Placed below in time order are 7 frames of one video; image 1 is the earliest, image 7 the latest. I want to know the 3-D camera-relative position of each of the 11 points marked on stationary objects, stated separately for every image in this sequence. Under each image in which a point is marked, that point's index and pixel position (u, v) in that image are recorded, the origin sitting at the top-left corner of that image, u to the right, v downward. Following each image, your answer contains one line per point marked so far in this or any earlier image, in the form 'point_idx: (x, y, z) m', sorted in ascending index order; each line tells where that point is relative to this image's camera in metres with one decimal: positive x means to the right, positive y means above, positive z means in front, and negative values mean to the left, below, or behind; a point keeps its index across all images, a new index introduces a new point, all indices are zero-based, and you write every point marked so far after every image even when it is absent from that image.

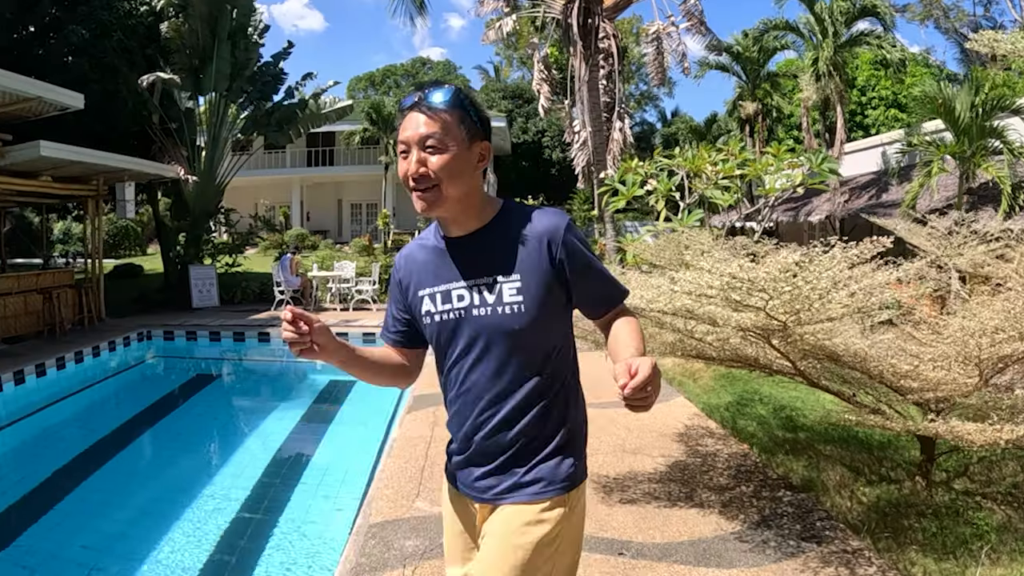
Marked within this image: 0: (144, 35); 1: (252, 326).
0: (-7.1, +4.9, +13.2) m
1: (-4.3, -0.6, +11.8) m
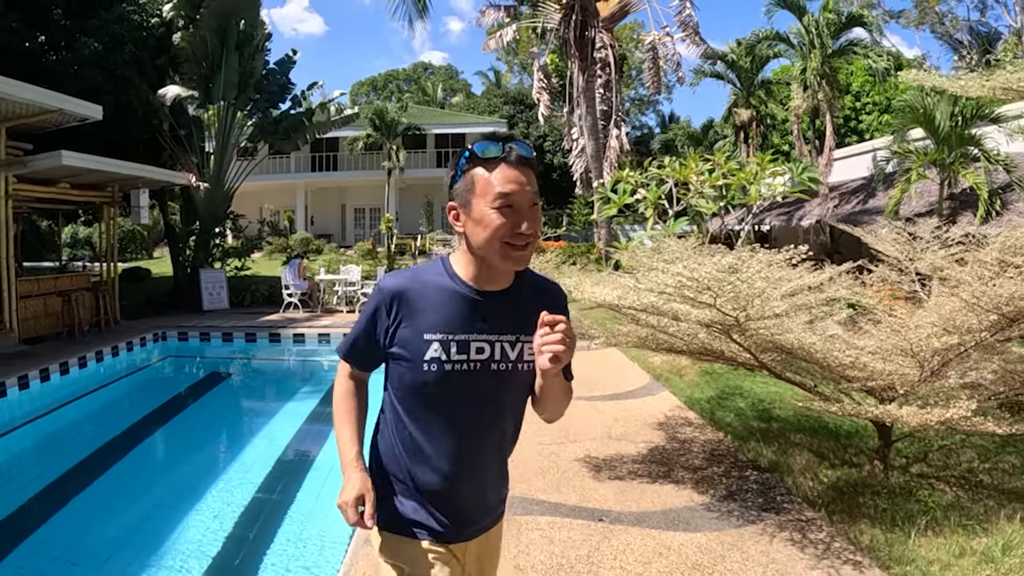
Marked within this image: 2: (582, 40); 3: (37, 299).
0: (-7.1, +4.8, +13.7) m
1: (-4.3, -0.7, +12.2) m
2: (+1.1, +3.9, +10.8) m
3: (-7.0, -0.2, +10.2) m
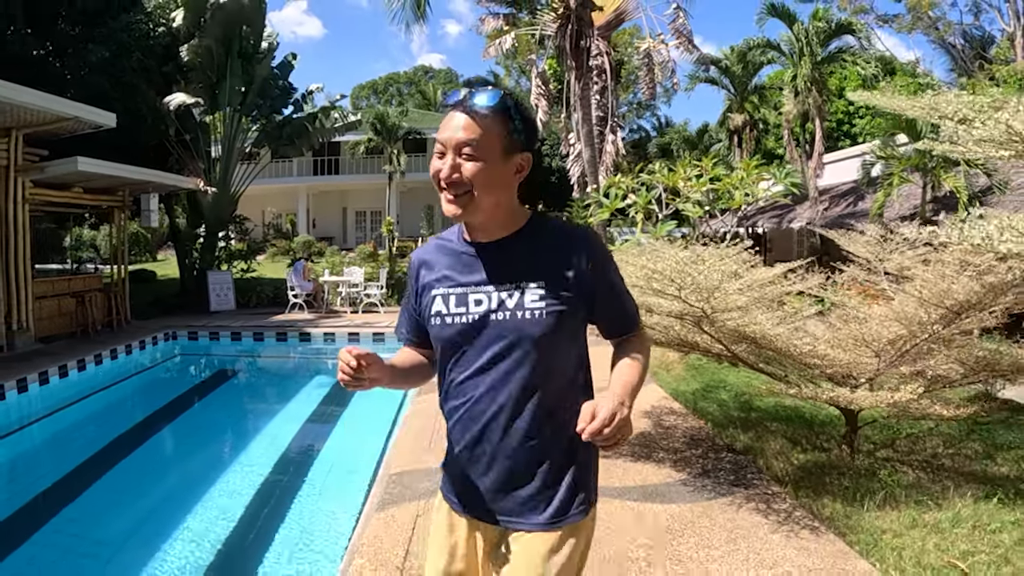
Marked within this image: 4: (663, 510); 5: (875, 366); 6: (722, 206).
0: (-7.1, +4.8, +14.0) m
1: (-4.4, -0.7, +12.5) m
2: (+1.1, +3.9, +11.1) m
3: (-7.0, -0.2, +10.5) m
4: (+0.7, -1.0, +3.1) m
5: (+1.9, -0.4, +3.6) m
6: (+2.5, +1.0, +8.1) m
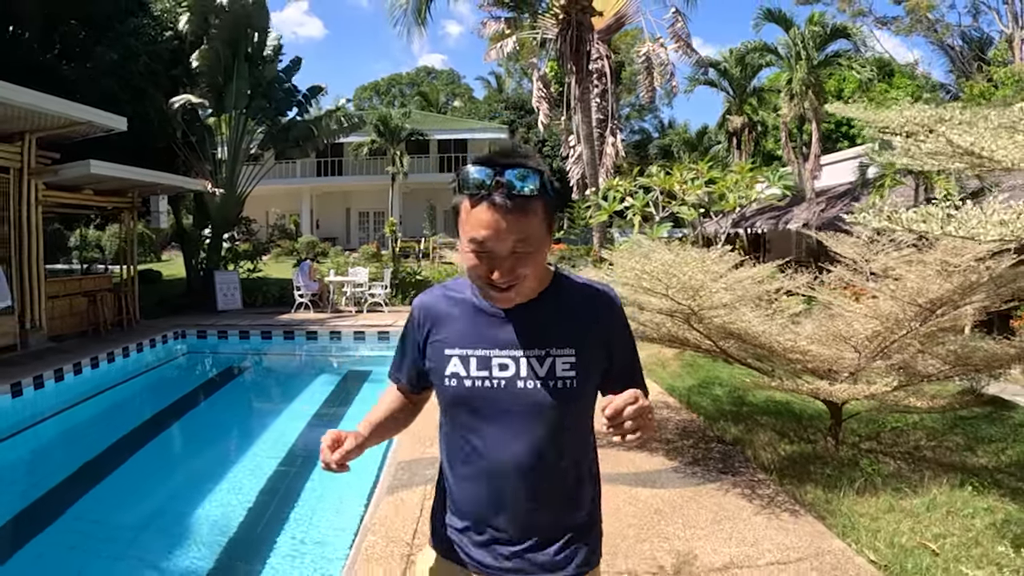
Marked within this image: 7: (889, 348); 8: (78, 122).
0: (-7.1, +4.8, +14.3) m
1: (-4.3, -0.7, +12.8) m
2: (+1.1, +3.9, +11.4) m
3: (-7.0, -0.2, +10.8) m
4: (+0.7, -1.0, +3.4) m
5: (+1.9, -0.4, +3.9) m
6: (+2.5, +1.0, +8.4) m
7: (+2.1, -0.3, +3.8) m
8: (-6.0, +2.3, +9.4) m
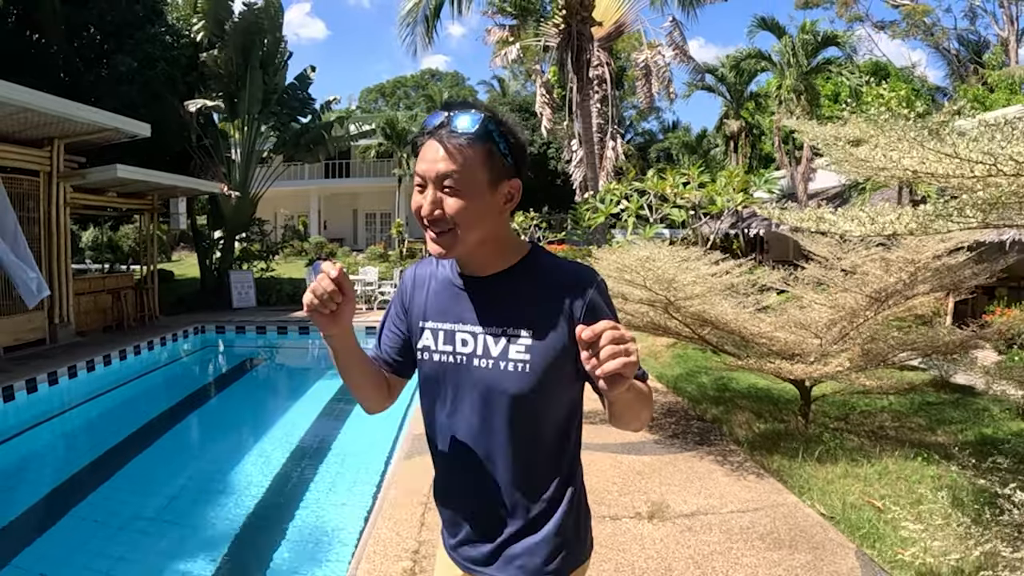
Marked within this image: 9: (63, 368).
0: (-7.0, +4.8, +14.8) m
1: (-4.3, -0.7, +13.3) m
2: (+1.2, +3.9, +11.9) m
3: (-7.0, -0.1, +11.3) m
4: (+0.7, -1.0, +3.9) m
5: (+1.9, -0.4, +4.3) m
6: (+2.5, +1.0, +8.8) m
7: (+2.1, -0.3, +4.3) m
8: (-5.9, +2.3, +10.0) m
9: (-6.1, -1.1, +9.4) m
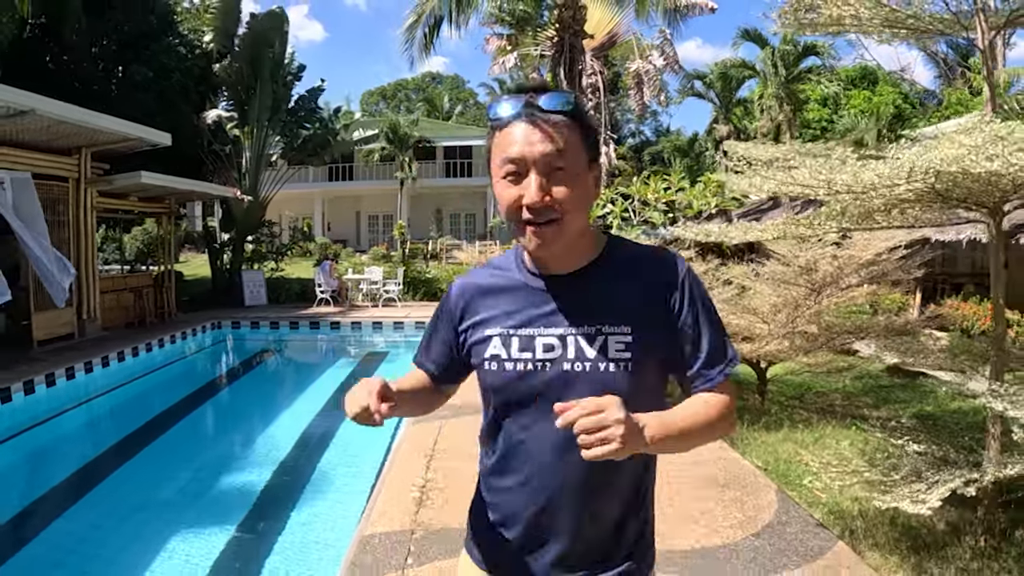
0: (-7.1, +4.8, +15.5) m
1: (-4.3, -0.6, +14.0) m
2: (+1.1, +4.0, +12.6) m
3: (-7.0, -0.1, +12.0) m
4: (+0.6, -0.9, +4.6) m
5: (+1.9, -0.3, +5.1) m
6: (+2.5, +1.1, +9.6) m
7: (+2.0, -0.2, +5.0) m
8: (-6.0, +2.3, +10.7) m
9: (-6.1, -1.0, +10.1) m
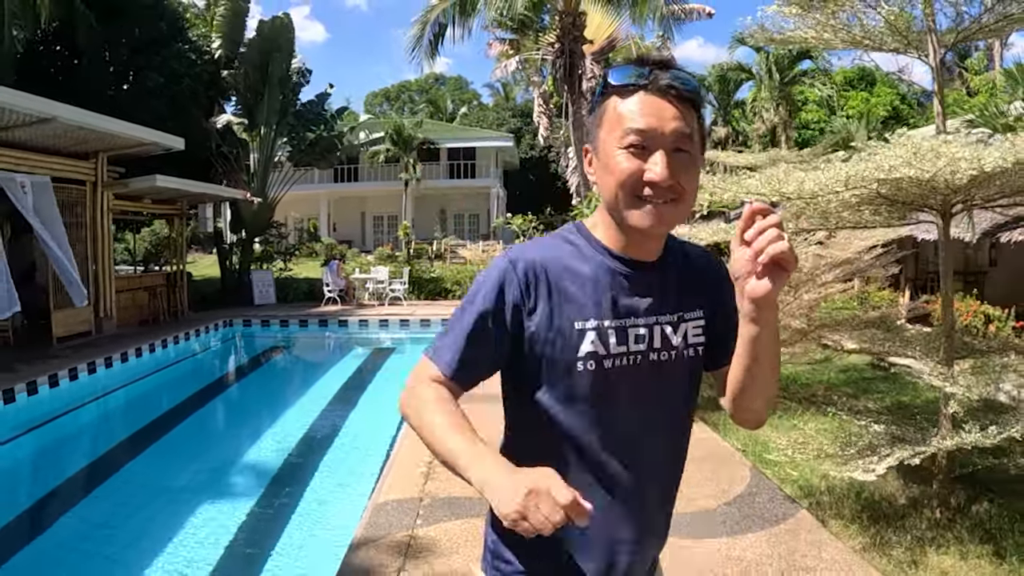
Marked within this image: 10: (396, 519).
0: (-7.1, +4.9, +15.9) m
1: (-4.3, -0.6, +14.4) m
2: (+1.1, +4.0, +12.9) m
3: (-7.0, -0.1, +12.4) m
4: (+0.6, -0.9, +4.9) m
5: (+1.9, -0.3, +5.4) m
6: (+2.5, +1.1, +9.9) m
7: (+2.0, -0.2, +5.4) m
8: (-6.0, +2.3, +11.1) m
9: (-6.1, -1.0, +10.5) m
10: (-0.5, -1.1, +3.2) m
